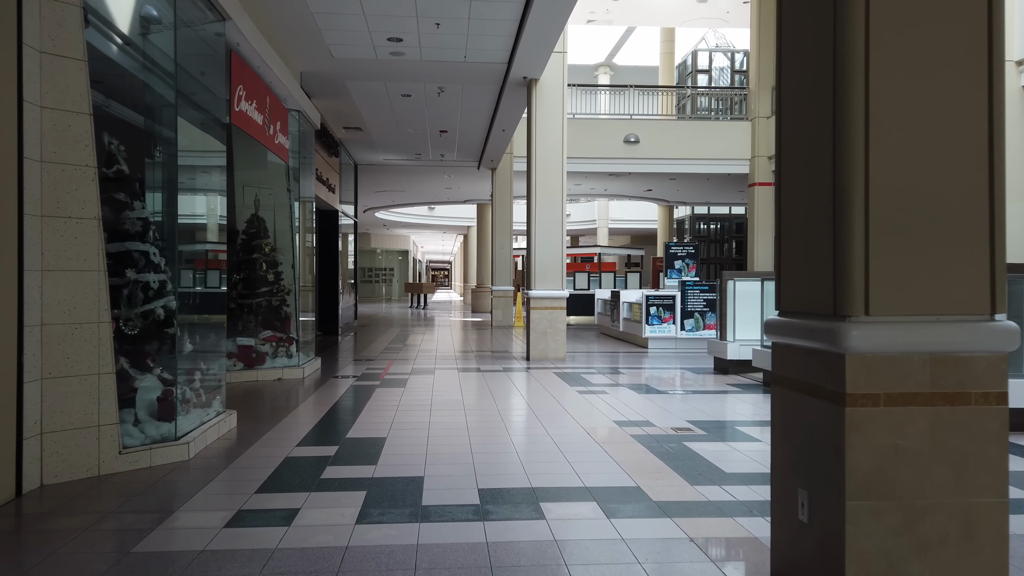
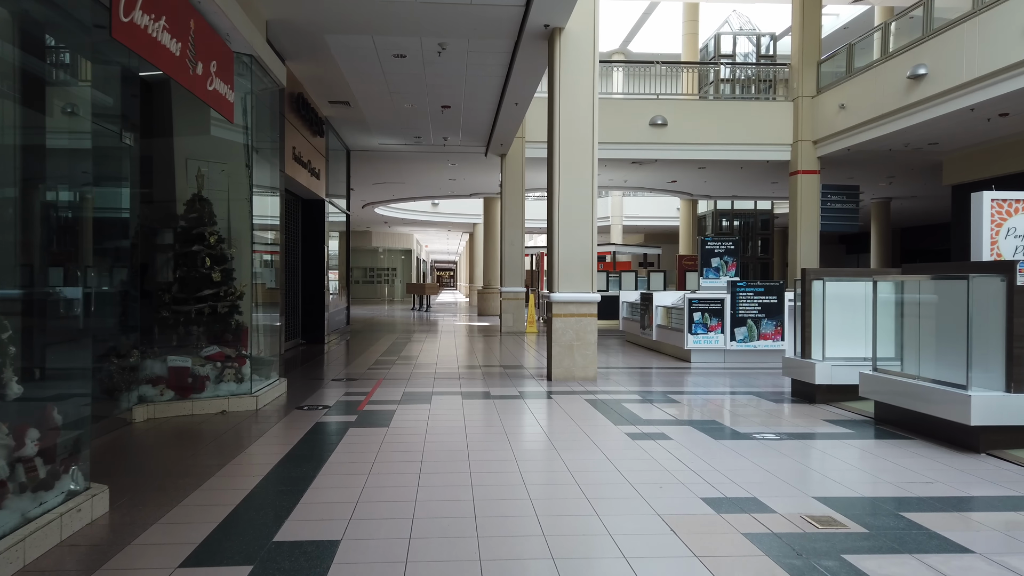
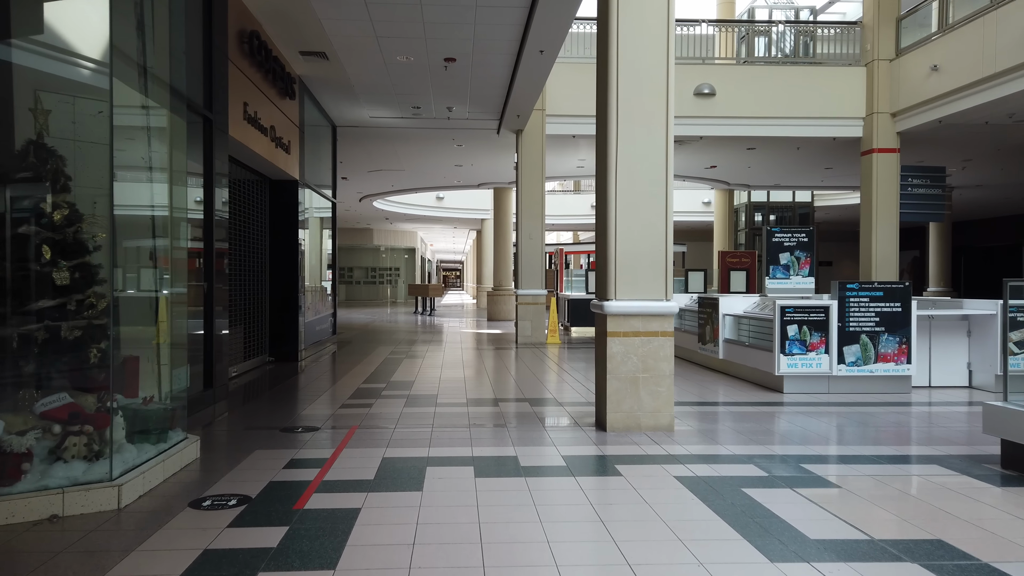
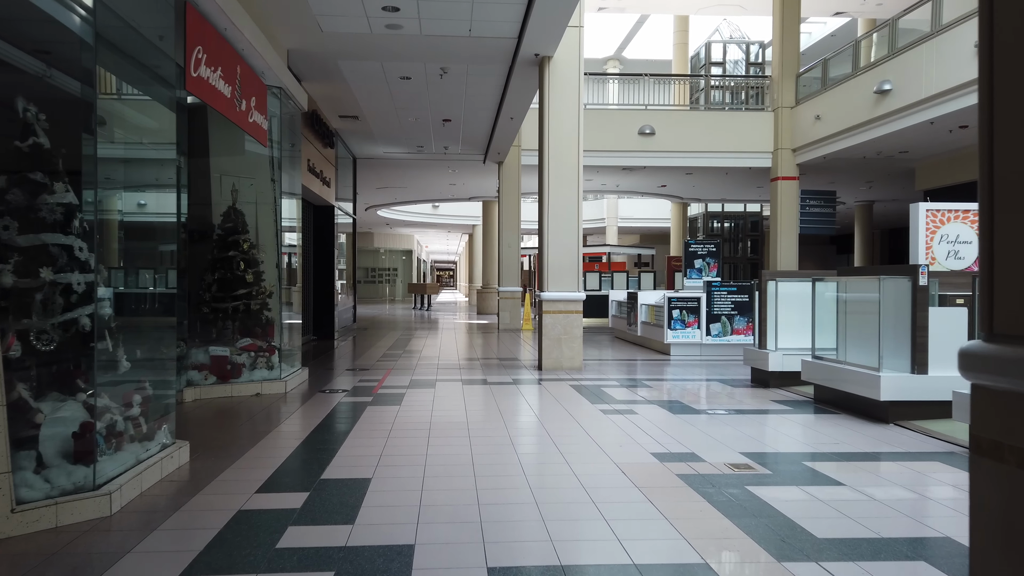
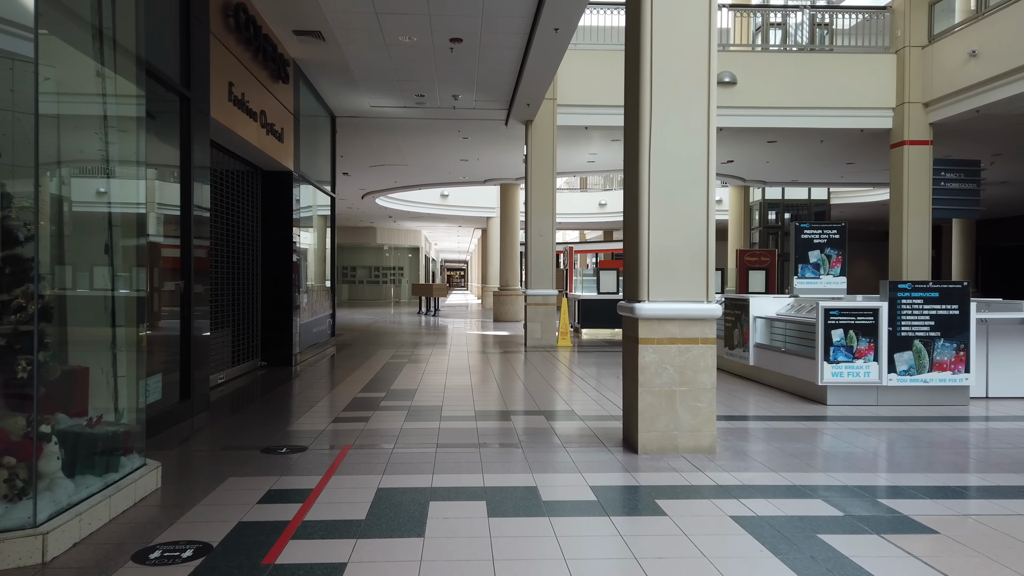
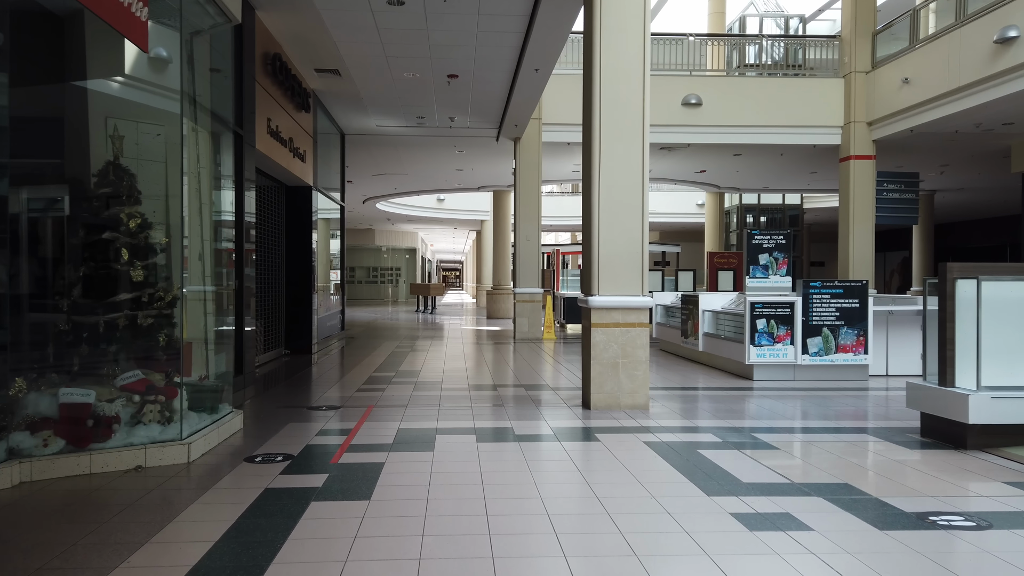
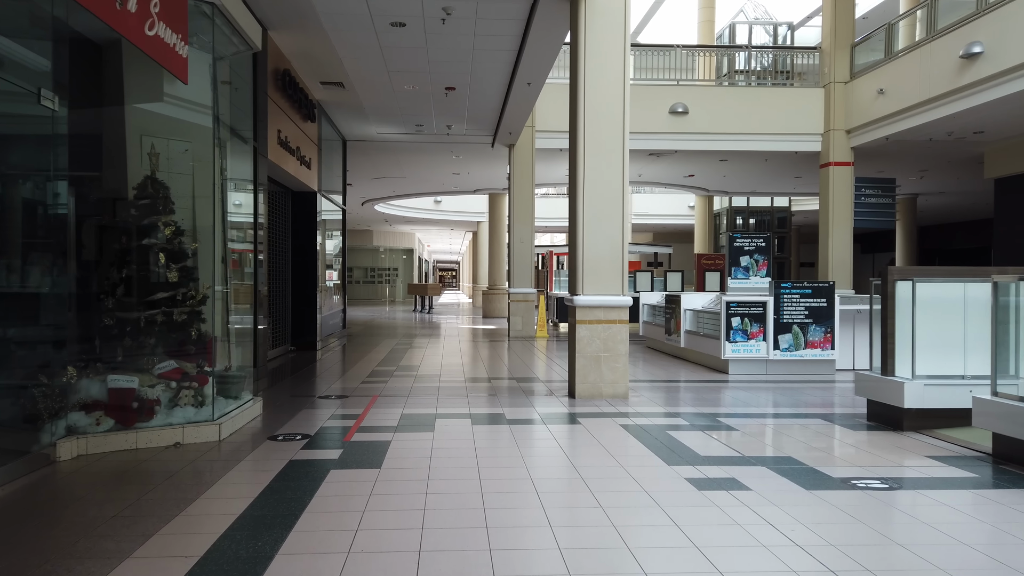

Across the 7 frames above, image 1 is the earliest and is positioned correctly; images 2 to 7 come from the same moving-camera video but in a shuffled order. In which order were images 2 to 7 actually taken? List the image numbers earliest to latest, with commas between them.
4, 2, 7, 6, 3, 5
